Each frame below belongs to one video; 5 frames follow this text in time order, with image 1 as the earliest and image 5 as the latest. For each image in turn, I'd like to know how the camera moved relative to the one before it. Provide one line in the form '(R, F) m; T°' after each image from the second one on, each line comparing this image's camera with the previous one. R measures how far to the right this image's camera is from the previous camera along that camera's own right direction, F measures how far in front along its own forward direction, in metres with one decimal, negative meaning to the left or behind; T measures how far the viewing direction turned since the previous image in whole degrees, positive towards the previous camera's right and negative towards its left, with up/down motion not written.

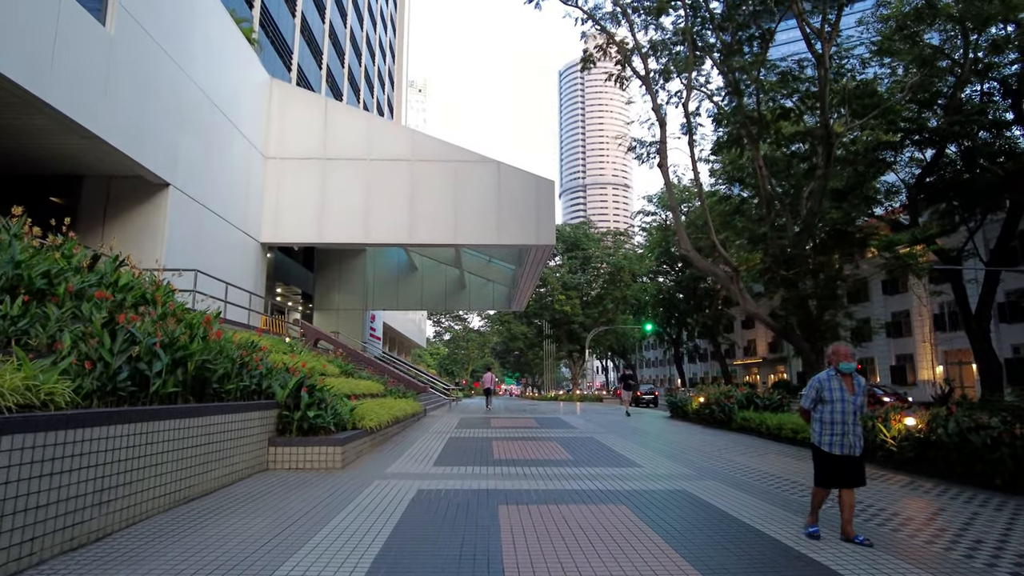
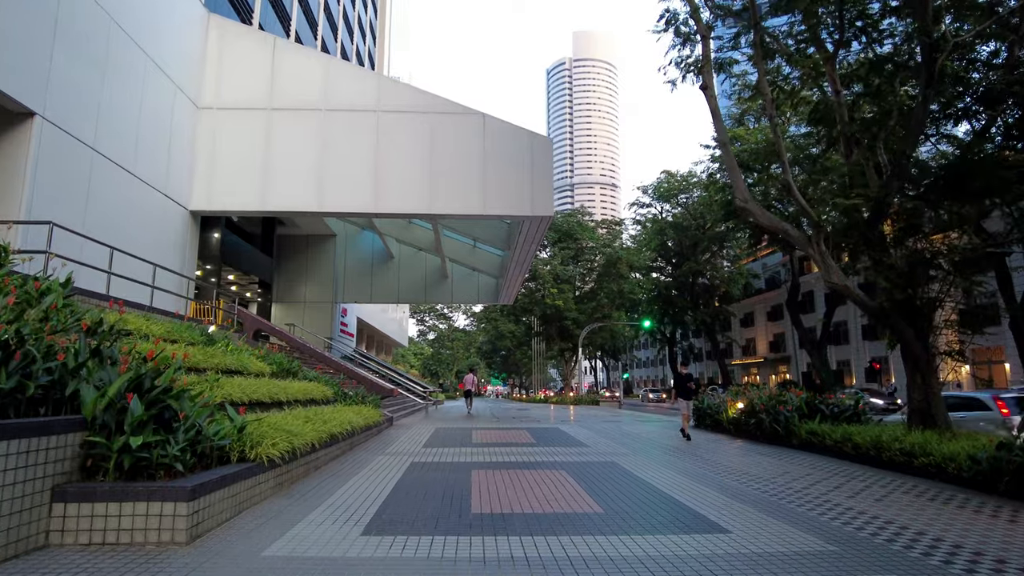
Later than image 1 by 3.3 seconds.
(0.0, +3.7) m; +1°
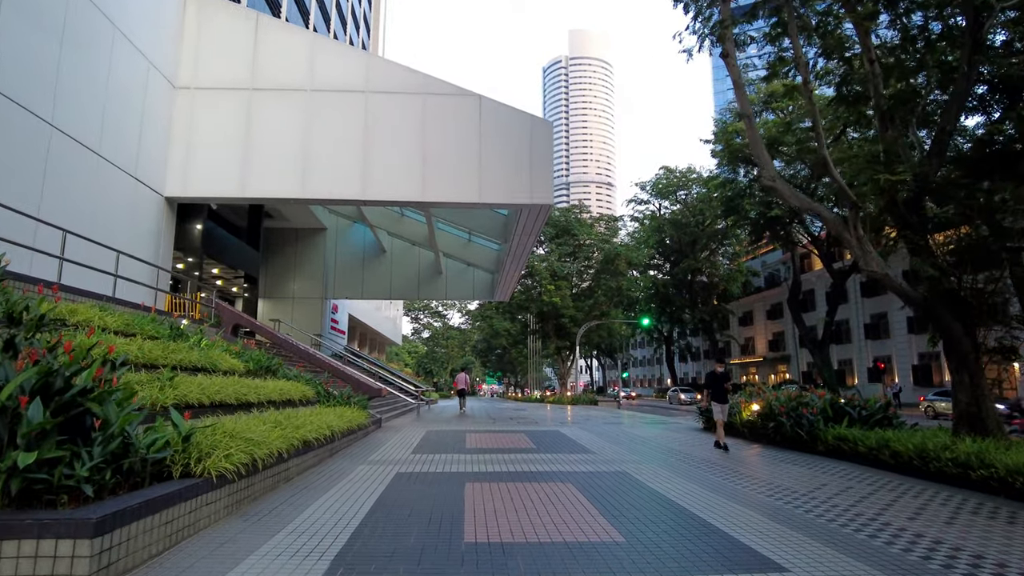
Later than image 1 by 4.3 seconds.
(0.0, +1.0) m; 0°
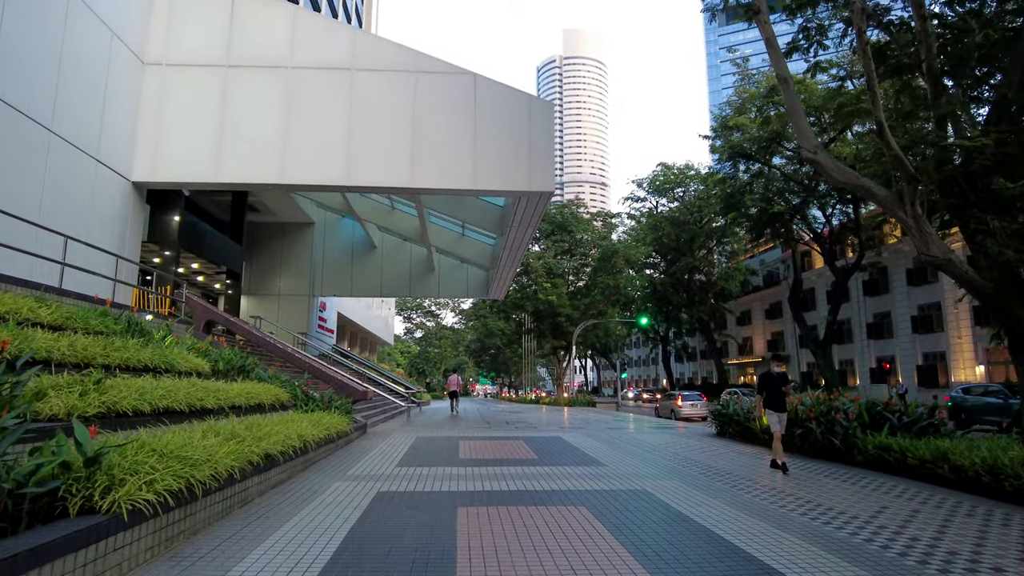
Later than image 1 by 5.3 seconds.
(-0.1, +1.2) m; +1°
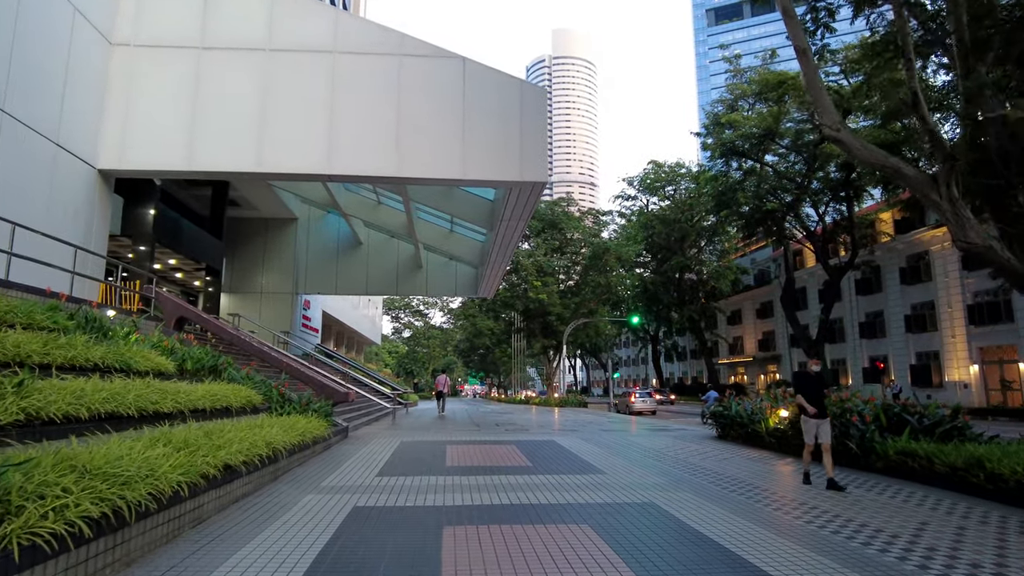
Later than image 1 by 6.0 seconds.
(0.0, +0.7) m; +1°
